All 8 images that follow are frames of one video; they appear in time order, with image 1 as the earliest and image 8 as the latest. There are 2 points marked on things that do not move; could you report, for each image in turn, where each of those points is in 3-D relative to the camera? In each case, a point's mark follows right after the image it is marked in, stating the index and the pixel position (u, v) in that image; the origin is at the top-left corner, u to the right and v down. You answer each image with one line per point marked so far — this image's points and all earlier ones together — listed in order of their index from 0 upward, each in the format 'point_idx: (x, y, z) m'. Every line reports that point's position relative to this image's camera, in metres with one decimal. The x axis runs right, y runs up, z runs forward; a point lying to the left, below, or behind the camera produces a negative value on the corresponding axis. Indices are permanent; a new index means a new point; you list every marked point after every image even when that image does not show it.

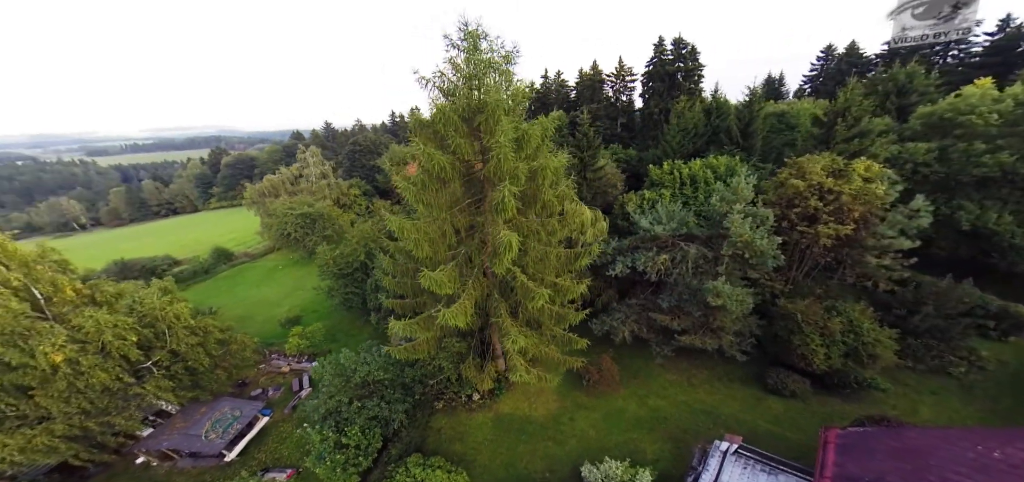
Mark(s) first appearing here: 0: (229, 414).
0: (-10.5, -6.6, +13.2) m
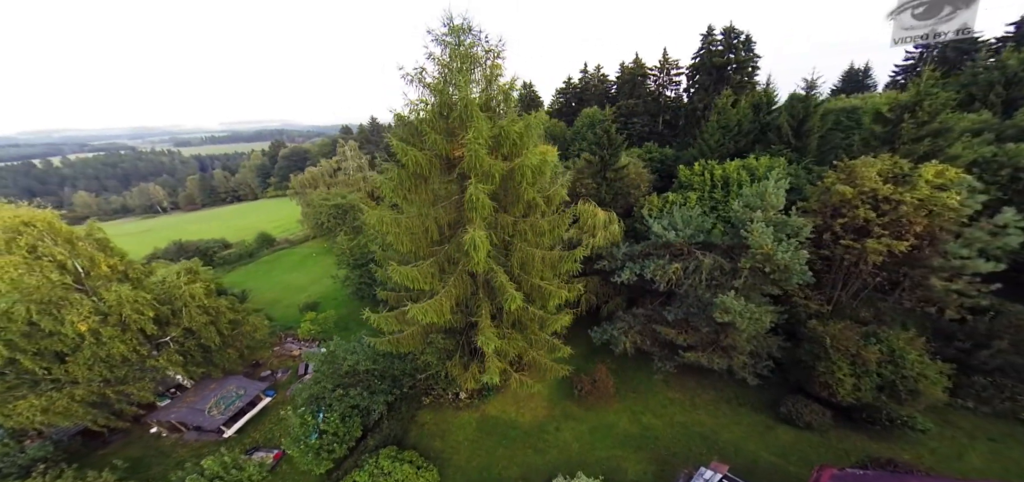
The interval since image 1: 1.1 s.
0: (-11.2, -6.2, +14.2) m
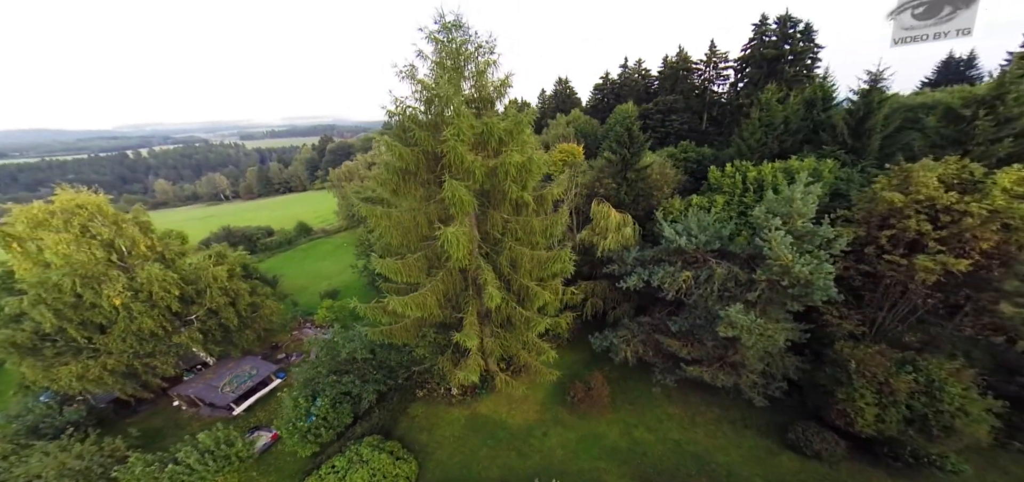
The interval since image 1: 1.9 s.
0: (-11.5, -5.7, +15.3) m
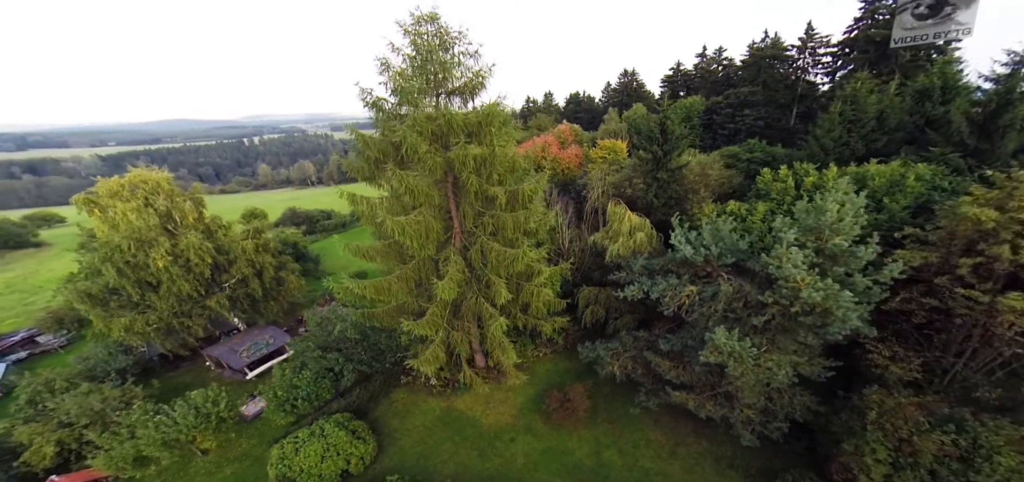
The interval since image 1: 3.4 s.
0: (-12.2, -4.8, +17.2) m
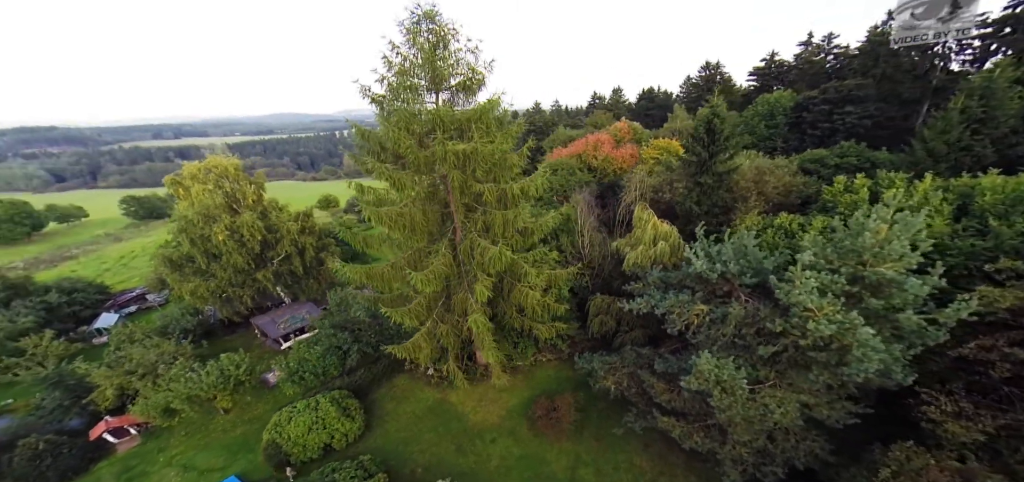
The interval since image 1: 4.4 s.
0: (-11.8, -3.9, +19.3) m
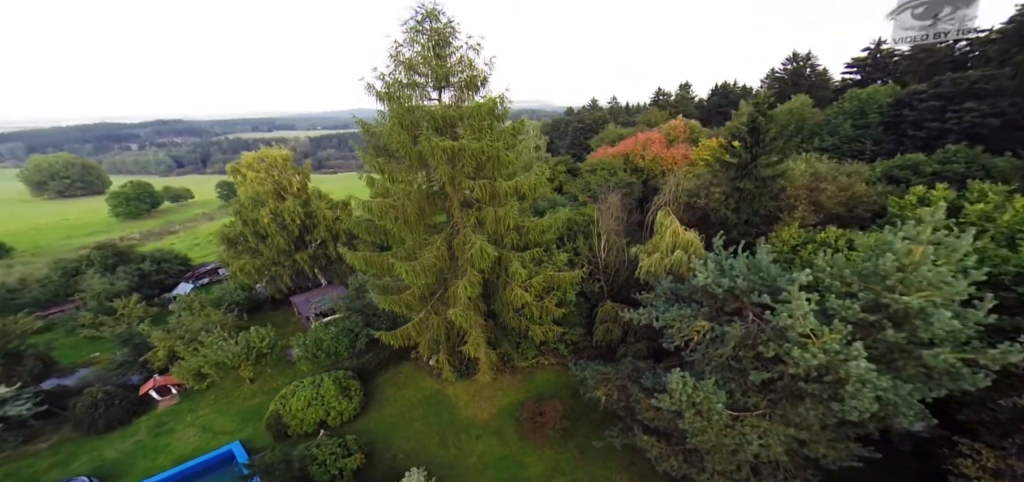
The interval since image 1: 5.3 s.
0: (-11.1, -3.1, +21.0) m
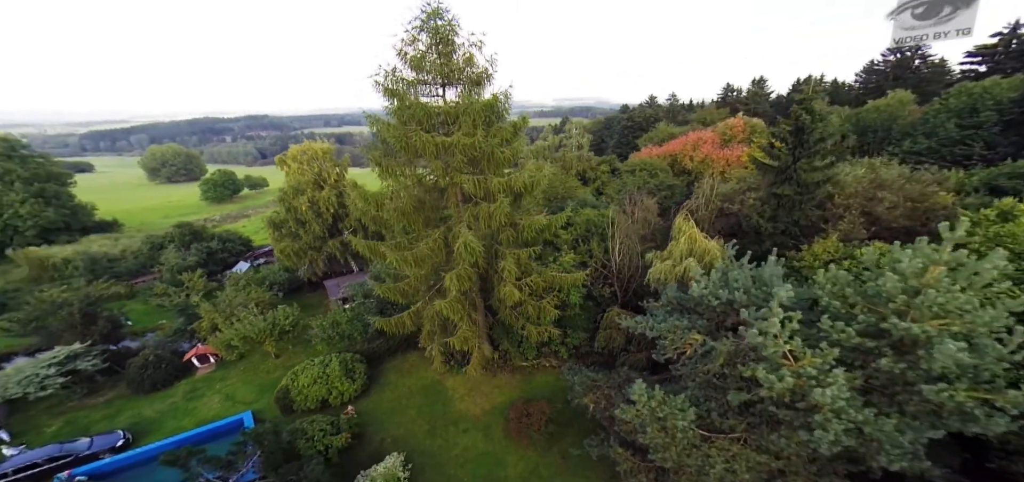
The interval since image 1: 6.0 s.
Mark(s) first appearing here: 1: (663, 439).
0: (-10.1, -2.5, +22.4) m
1: (+3.4, -4.6, +7.8) m
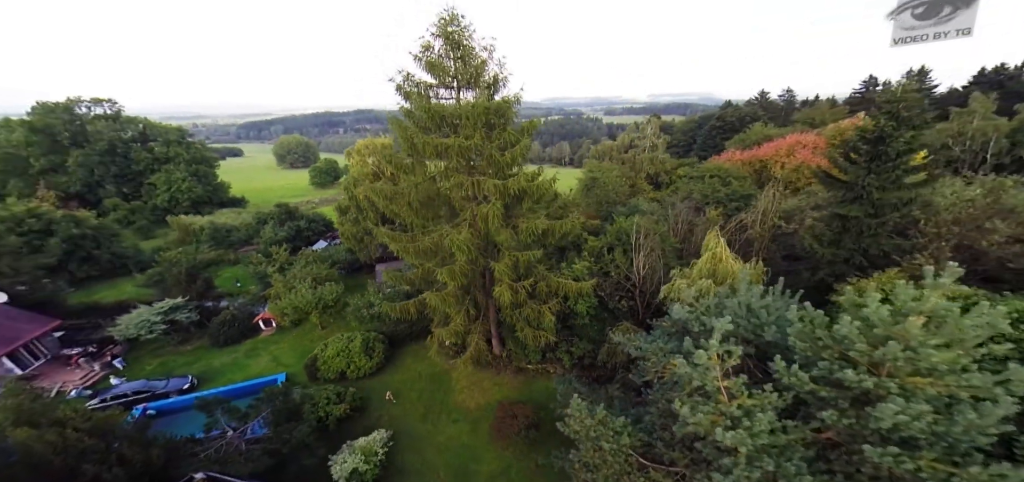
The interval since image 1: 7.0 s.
0: (-8.0, -1.7, +24.5) m
1: (+1.7, -4.9, +7.3) m
